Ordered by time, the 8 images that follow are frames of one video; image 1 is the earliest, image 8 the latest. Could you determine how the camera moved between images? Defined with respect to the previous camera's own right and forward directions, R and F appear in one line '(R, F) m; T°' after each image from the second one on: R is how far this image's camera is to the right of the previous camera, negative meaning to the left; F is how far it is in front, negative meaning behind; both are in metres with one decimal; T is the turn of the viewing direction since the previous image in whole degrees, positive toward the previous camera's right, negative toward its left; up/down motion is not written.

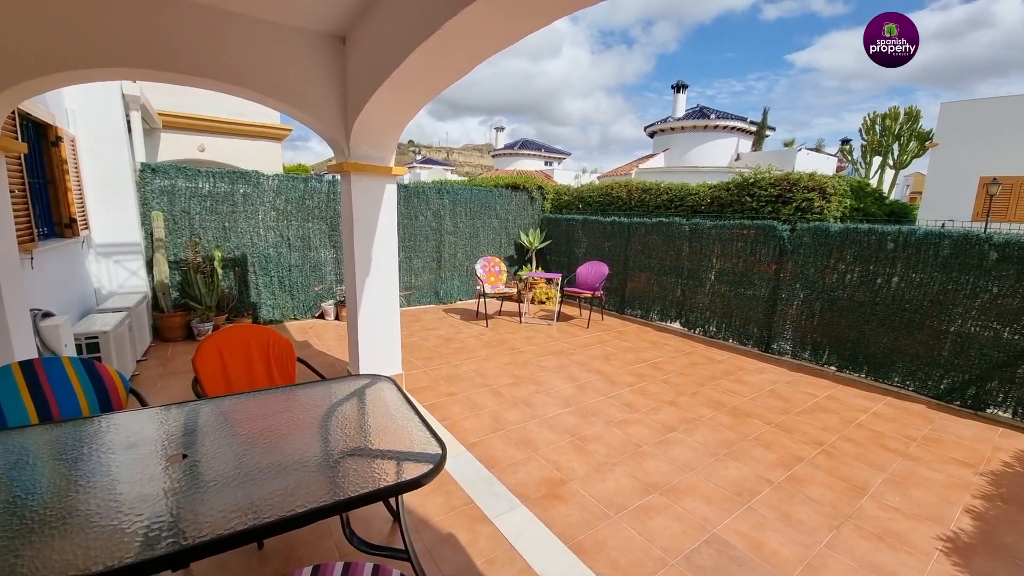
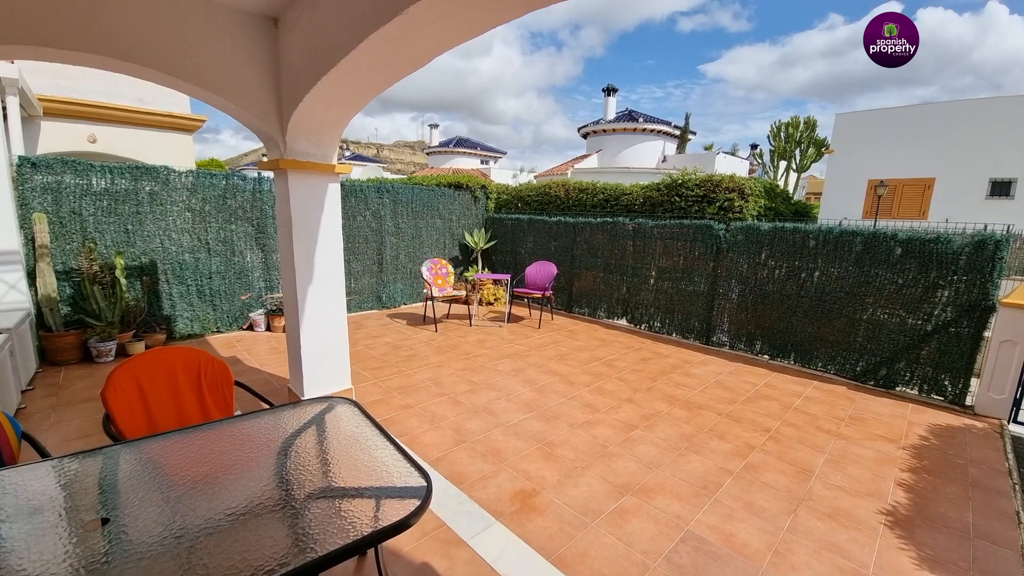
(-0.2, +0.1) m; +8°
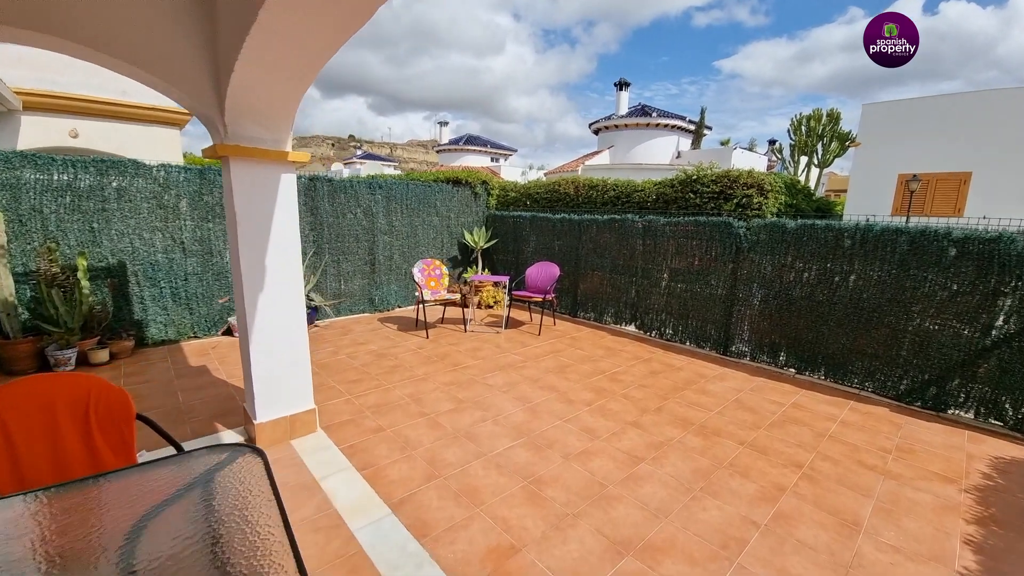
(+0.2, +0.5) m; -2°
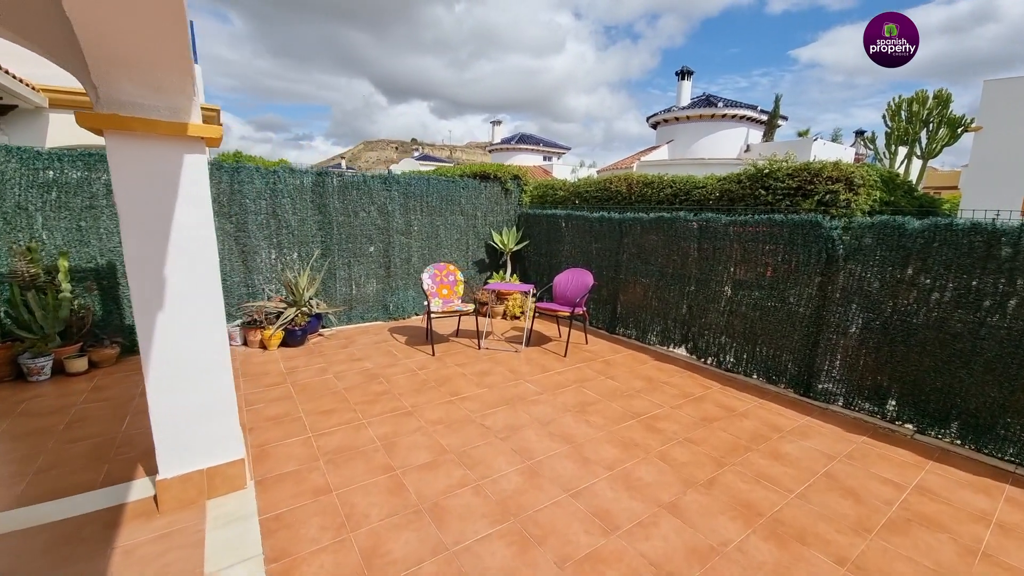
(+0.4, +0.9) m; -7°
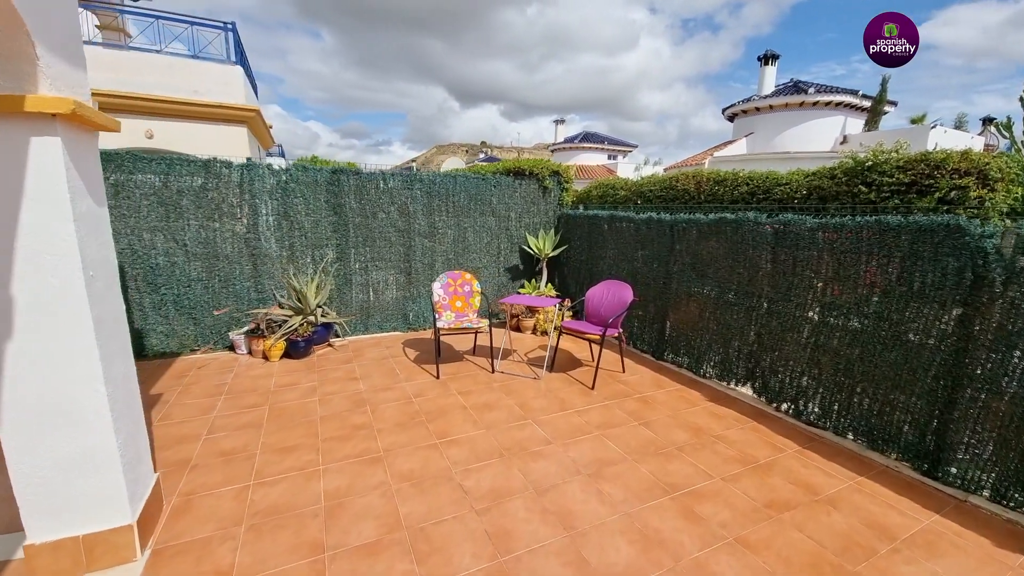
(+0.4, +0.8) m; -9°
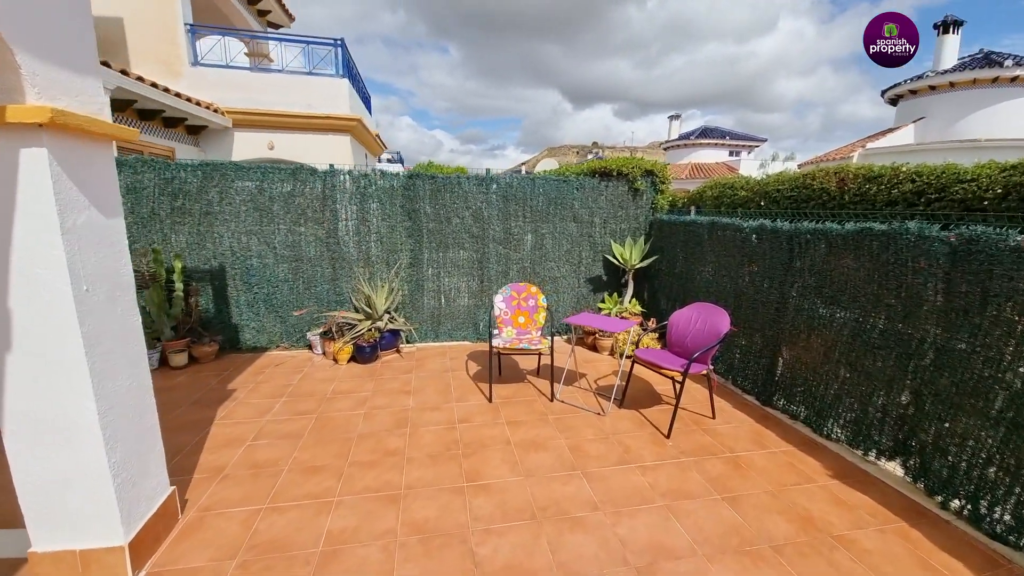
(+0.3, +0.5) m; -14°
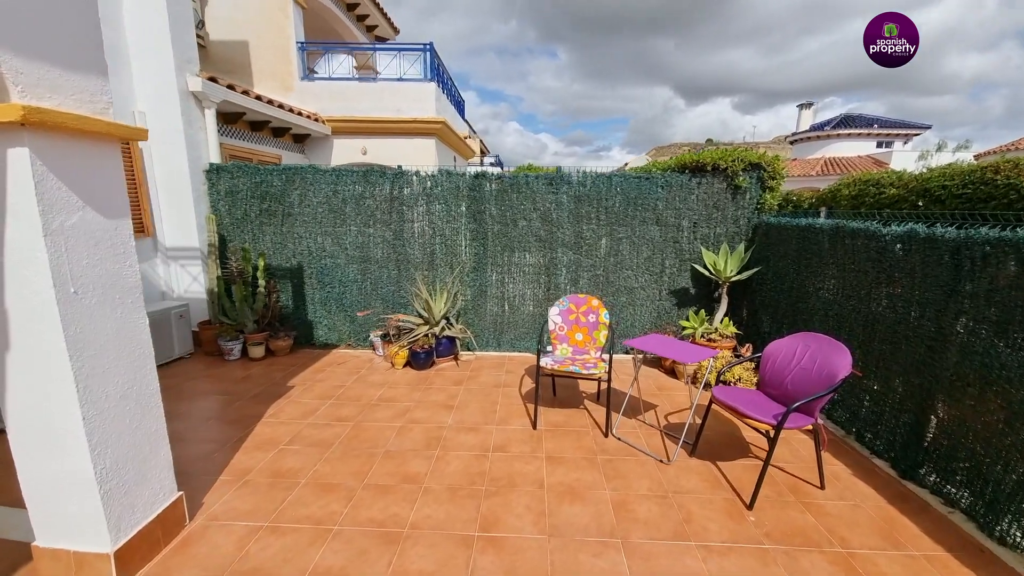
(+0.3, +0.5) m; -13°
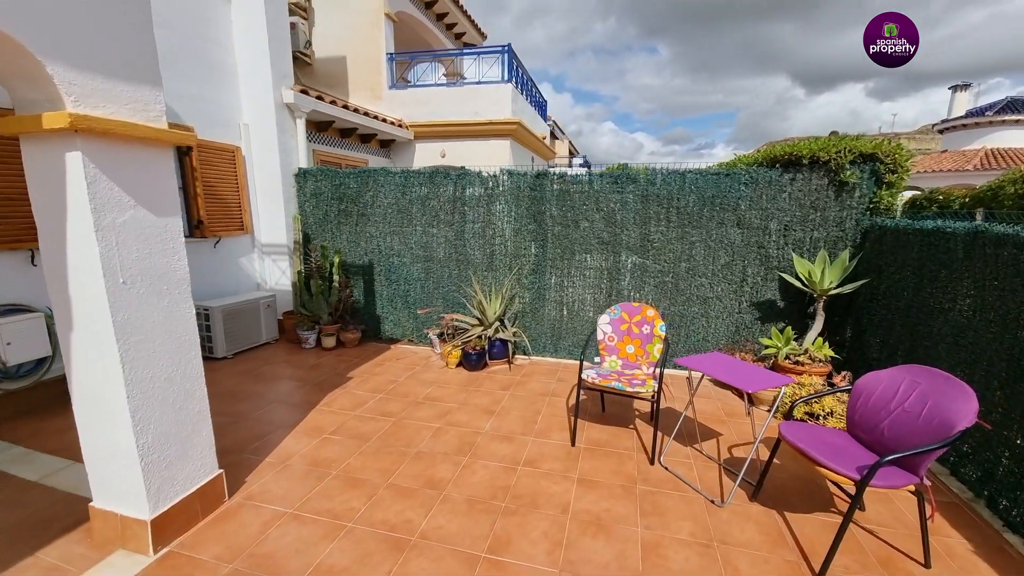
(+0.3, +0.2) m; -12°
